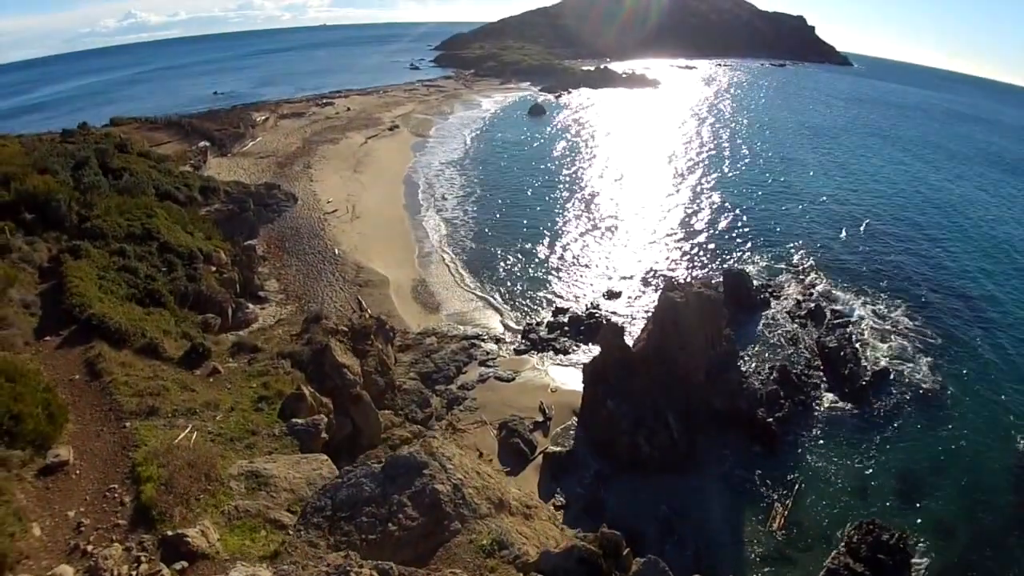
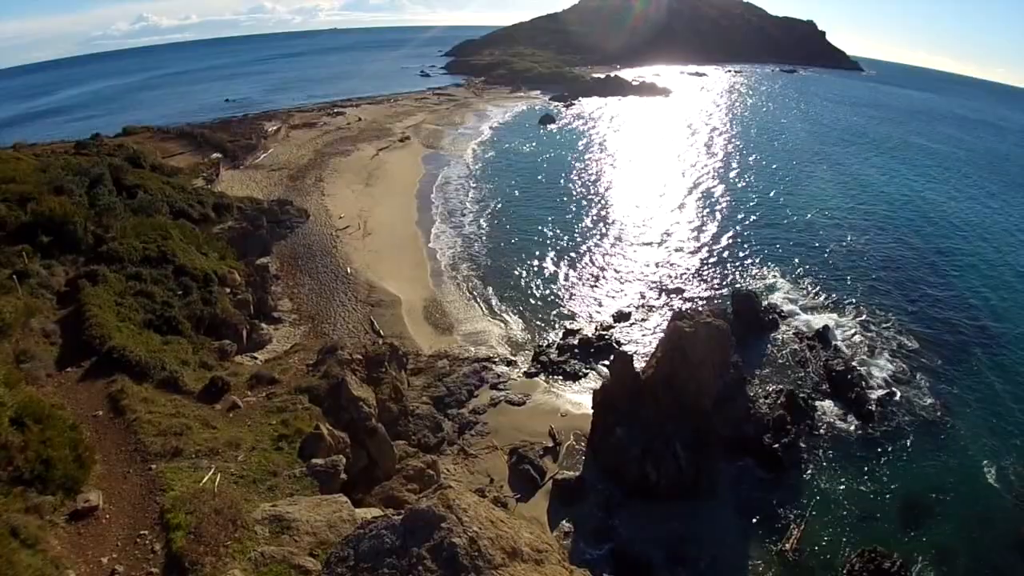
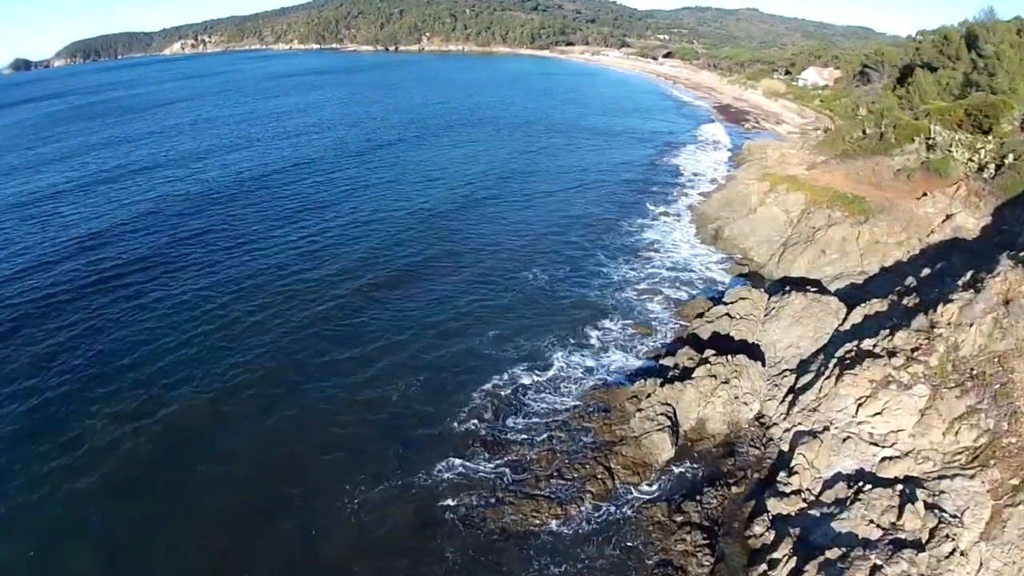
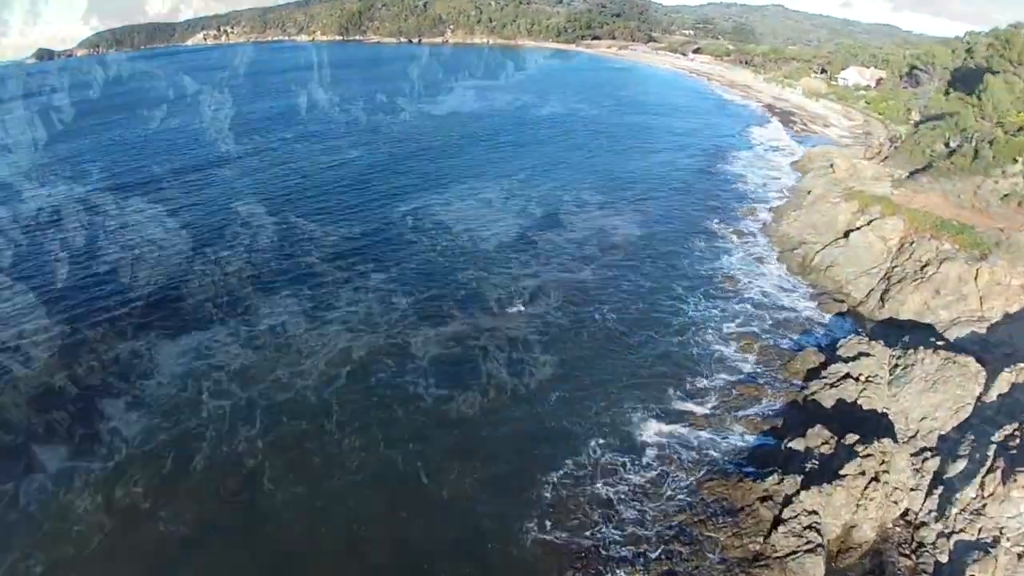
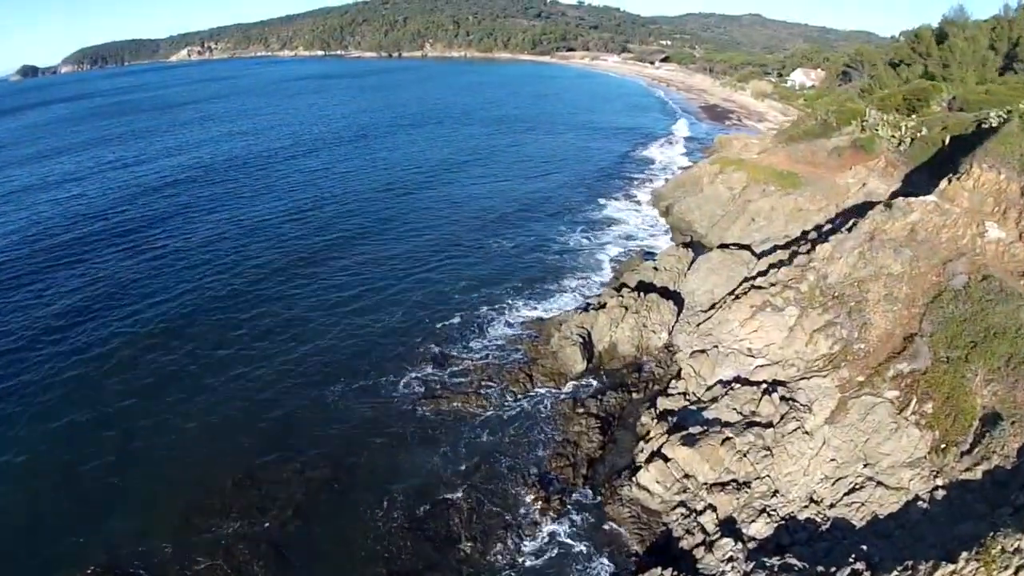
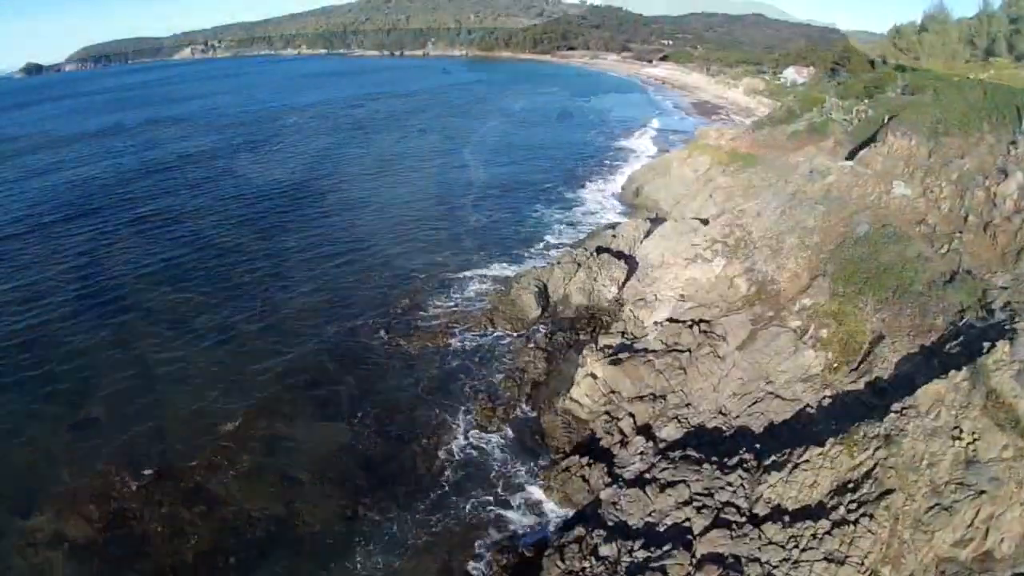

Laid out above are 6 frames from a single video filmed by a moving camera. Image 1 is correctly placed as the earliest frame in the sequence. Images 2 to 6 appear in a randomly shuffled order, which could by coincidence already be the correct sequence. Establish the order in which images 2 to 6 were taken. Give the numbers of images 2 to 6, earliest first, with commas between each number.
2, 6, 5, 3, 4
